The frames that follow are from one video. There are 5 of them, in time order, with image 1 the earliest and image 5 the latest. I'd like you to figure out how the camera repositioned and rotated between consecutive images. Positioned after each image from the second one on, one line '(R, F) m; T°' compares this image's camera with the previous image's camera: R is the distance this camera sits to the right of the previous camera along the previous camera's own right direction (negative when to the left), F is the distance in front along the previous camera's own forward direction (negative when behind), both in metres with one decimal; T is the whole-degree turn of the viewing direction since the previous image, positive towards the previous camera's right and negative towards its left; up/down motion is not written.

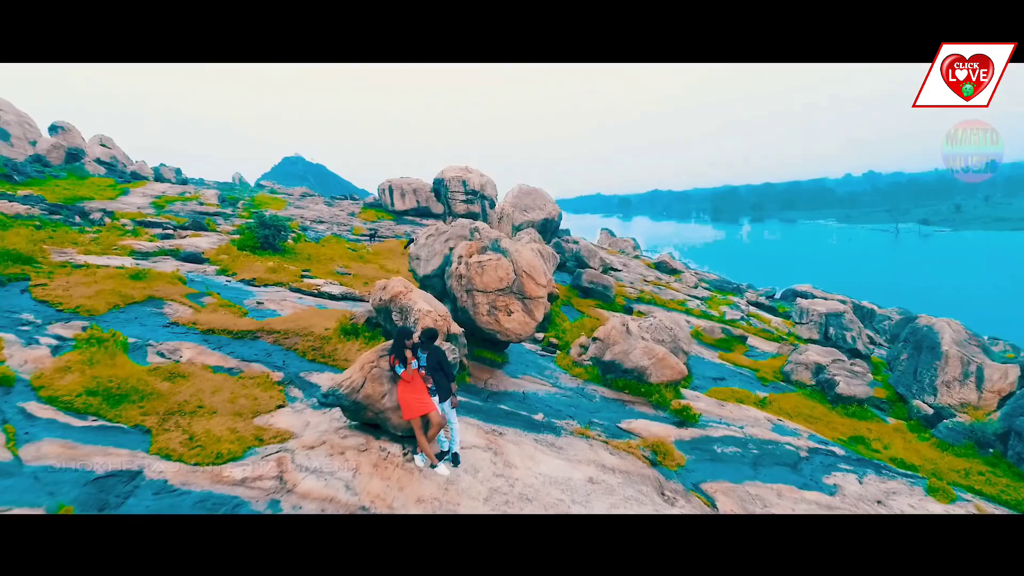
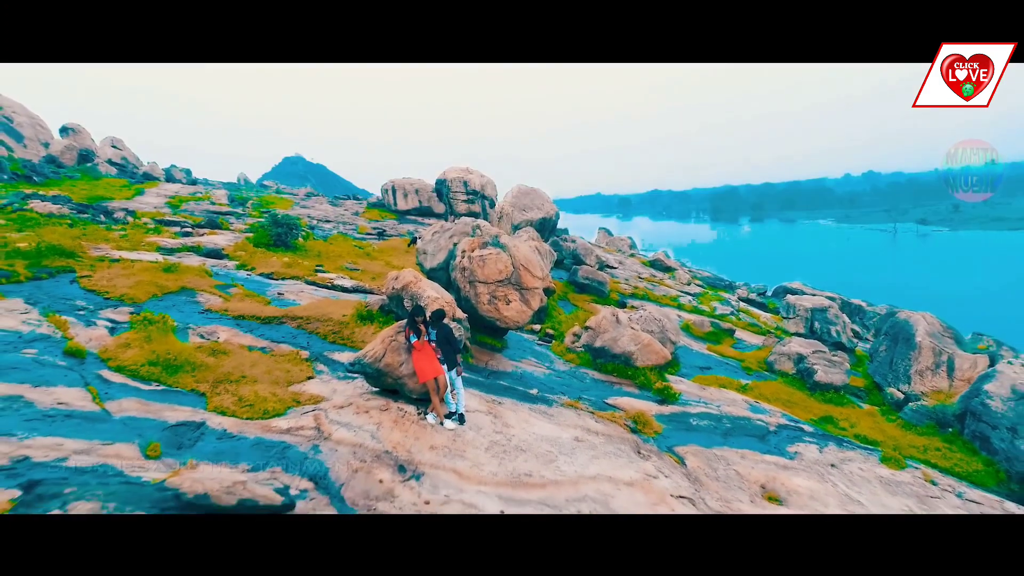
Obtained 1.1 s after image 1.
(+0.1, -1.1) m; 0°
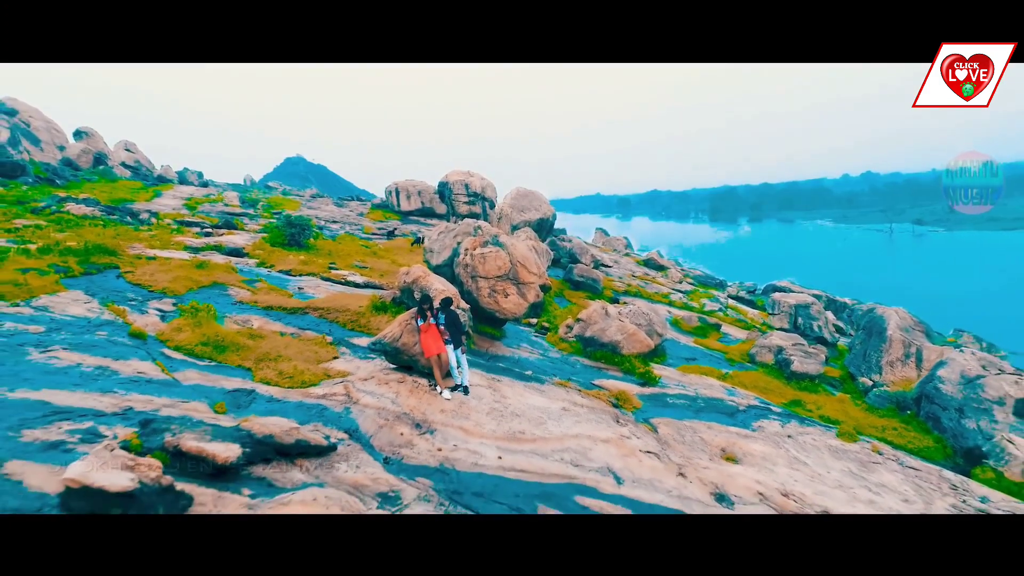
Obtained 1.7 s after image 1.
(+0.1, -1.3) m; 0°
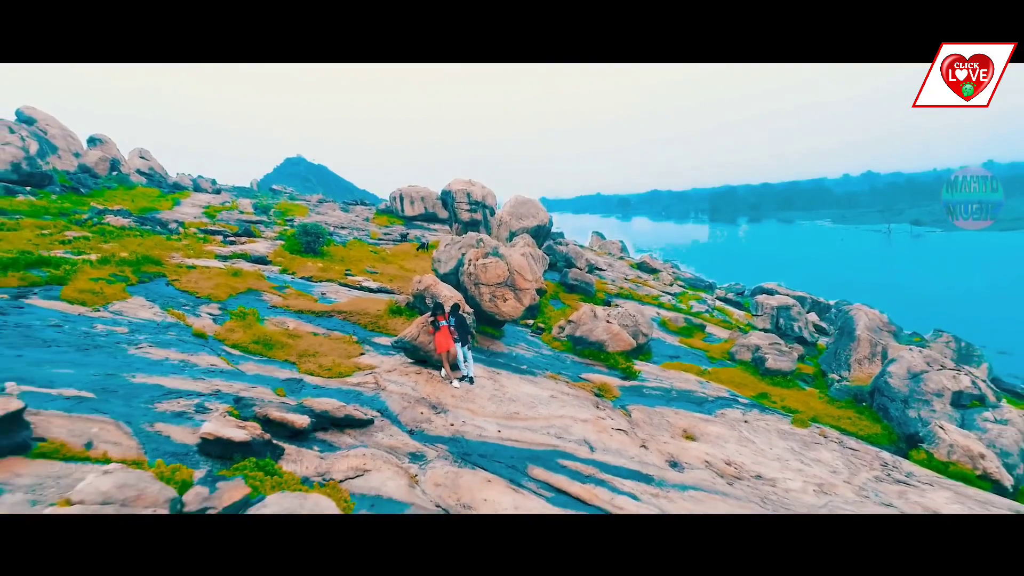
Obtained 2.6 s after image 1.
(+0.1, -1.8) m; 0°
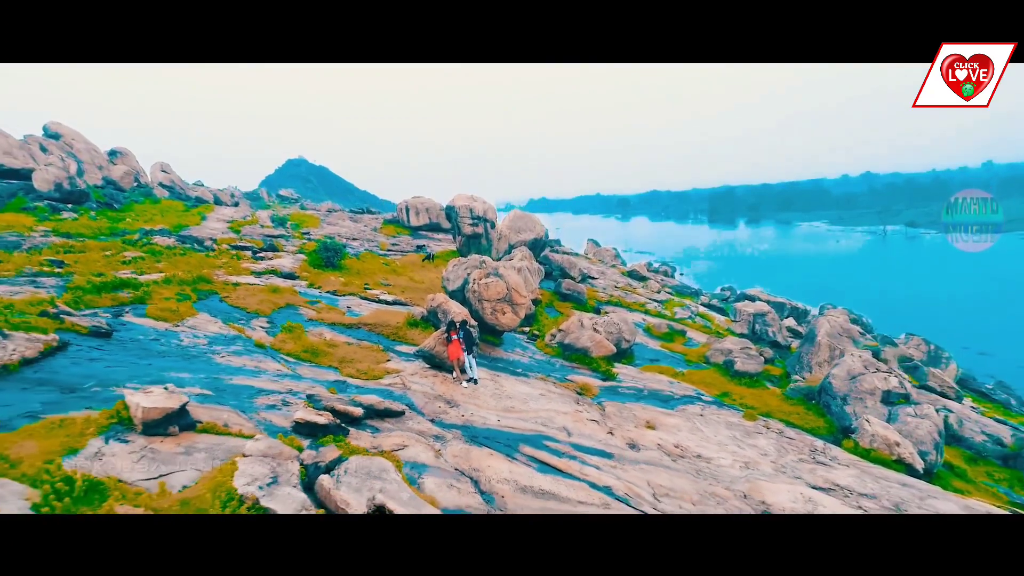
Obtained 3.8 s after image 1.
(+0.1, -2.7) m; 0°
